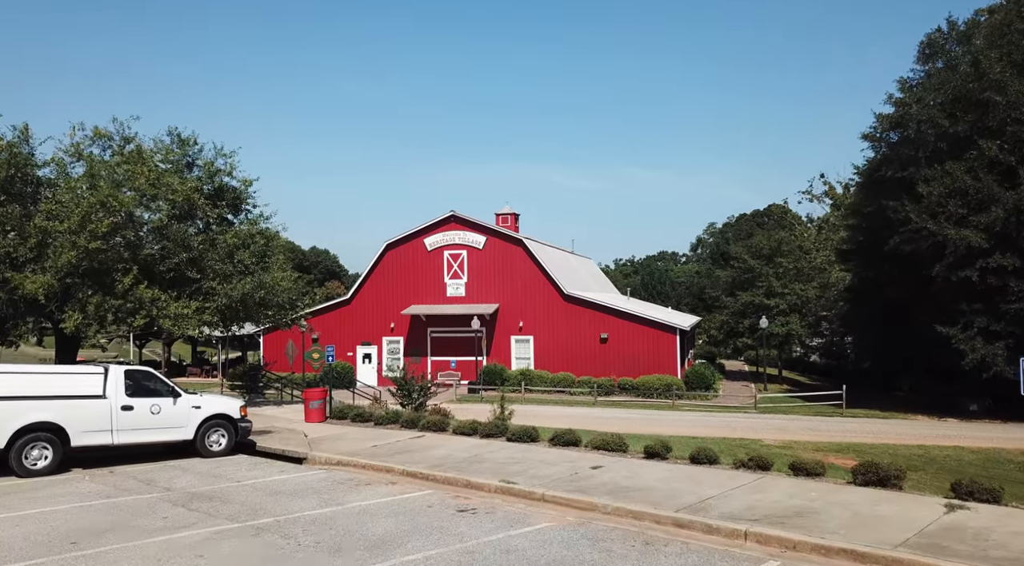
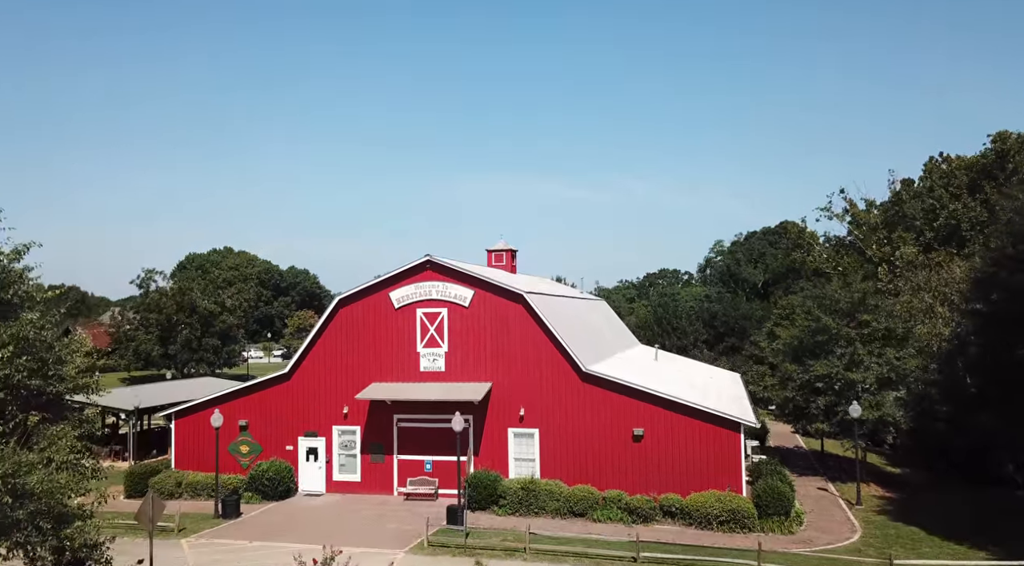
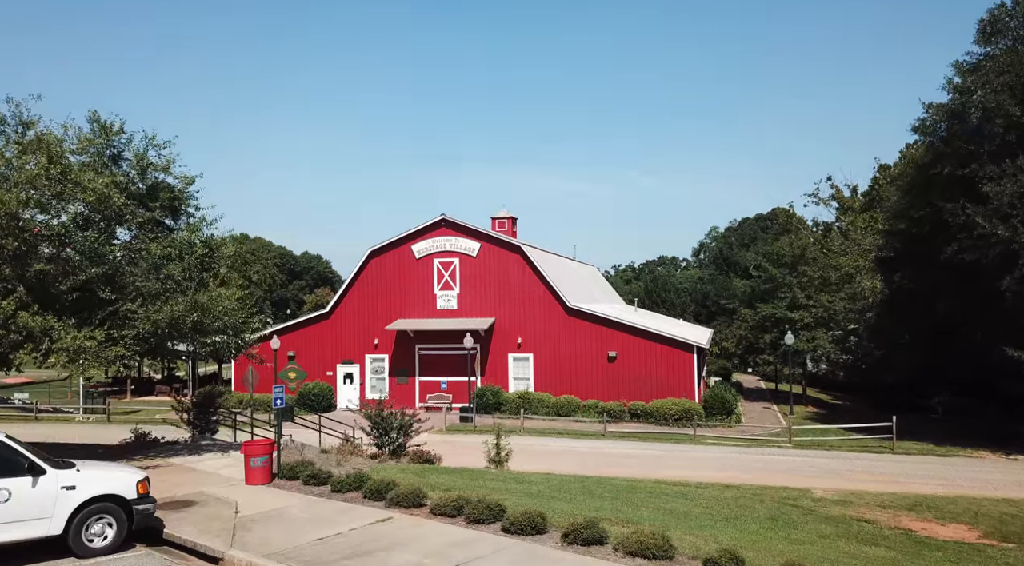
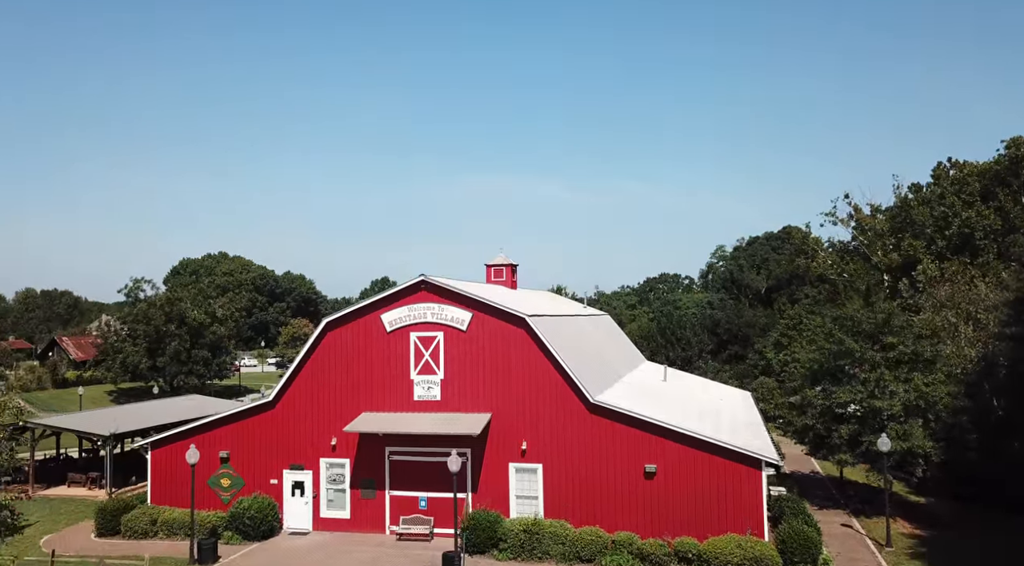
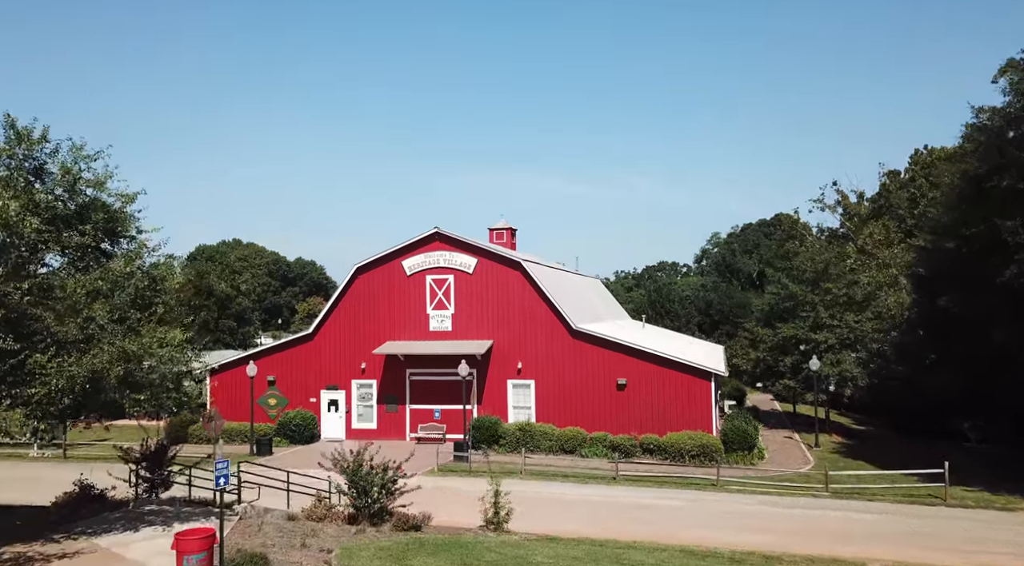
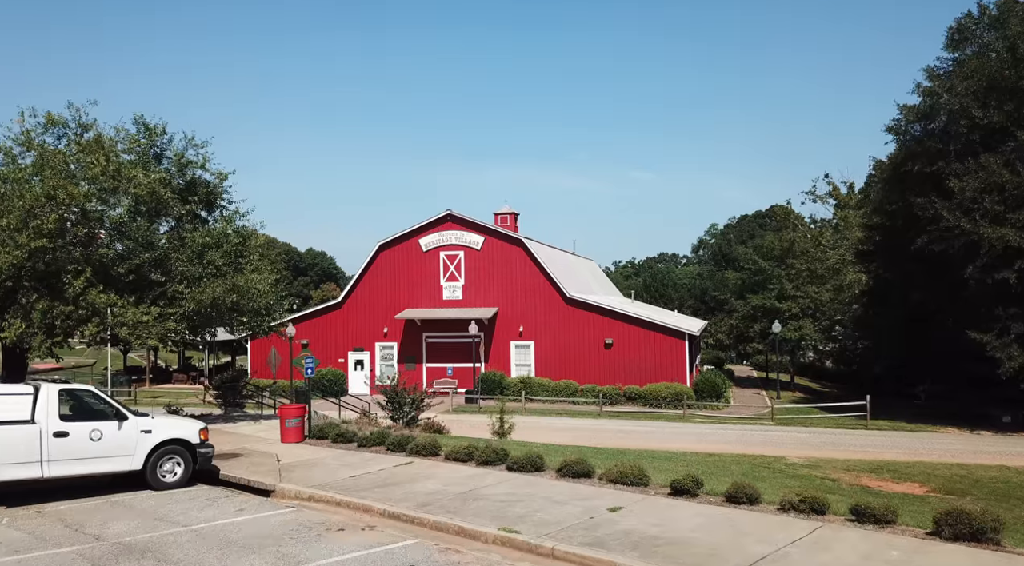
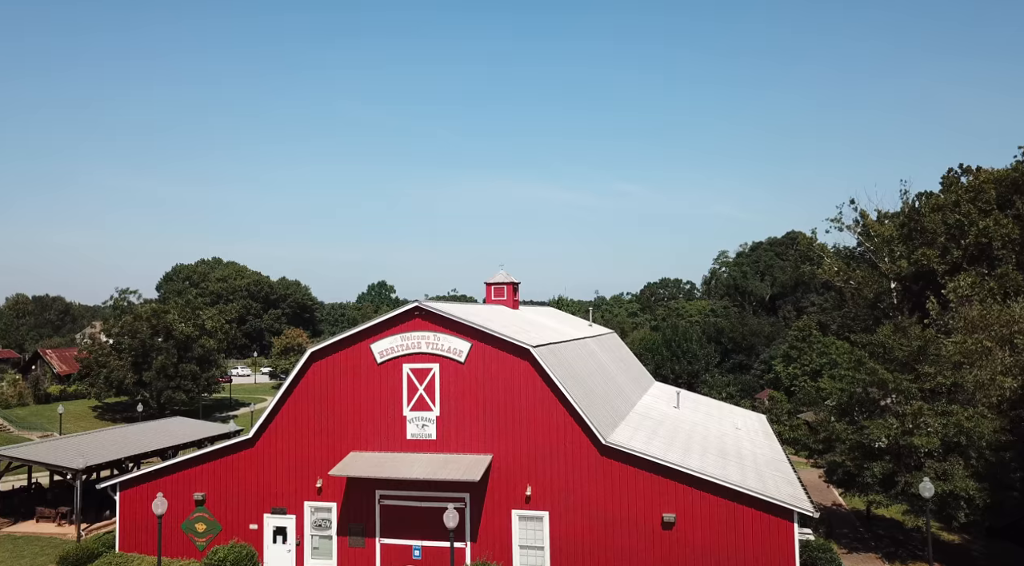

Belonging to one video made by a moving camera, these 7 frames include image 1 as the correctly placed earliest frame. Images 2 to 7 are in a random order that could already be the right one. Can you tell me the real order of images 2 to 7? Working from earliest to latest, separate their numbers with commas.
6, 3, 5, 2, 4, 7
